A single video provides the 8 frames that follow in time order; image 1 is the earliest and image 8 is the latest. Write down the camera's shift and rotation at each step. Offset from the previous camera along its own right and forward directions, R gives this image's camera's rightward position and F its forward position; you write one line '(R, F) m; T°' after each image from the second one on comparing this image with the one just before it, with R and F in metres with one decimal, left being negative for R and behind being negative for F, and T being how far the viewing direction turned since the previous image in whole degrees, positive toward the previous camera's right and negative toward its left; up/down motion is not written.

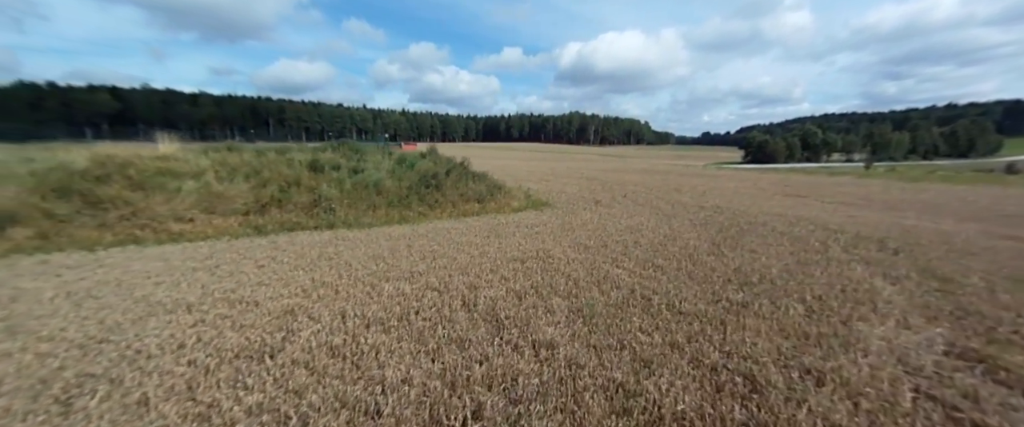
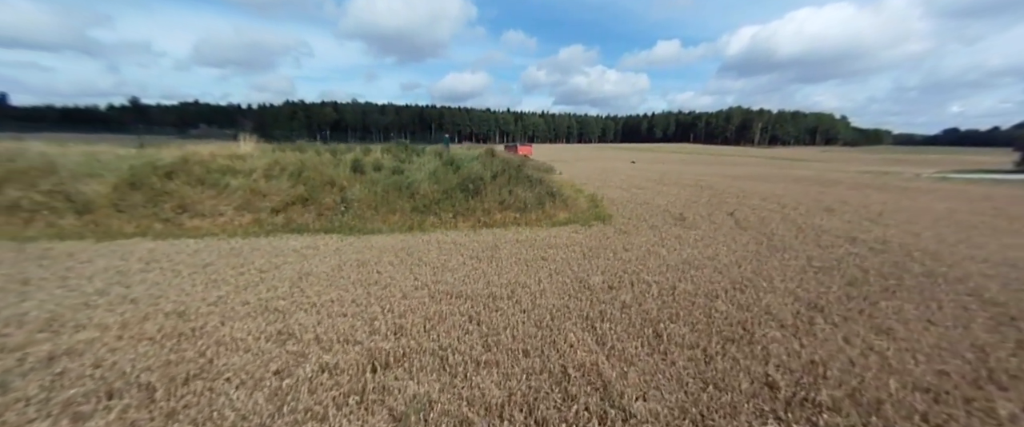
(+1.9, +1.5) m; -18°
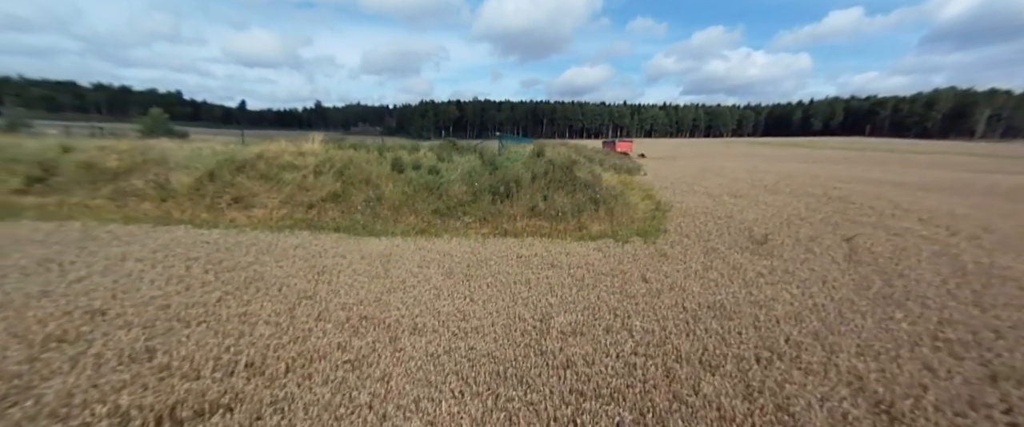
(+1.7, +0.9) m; -16°
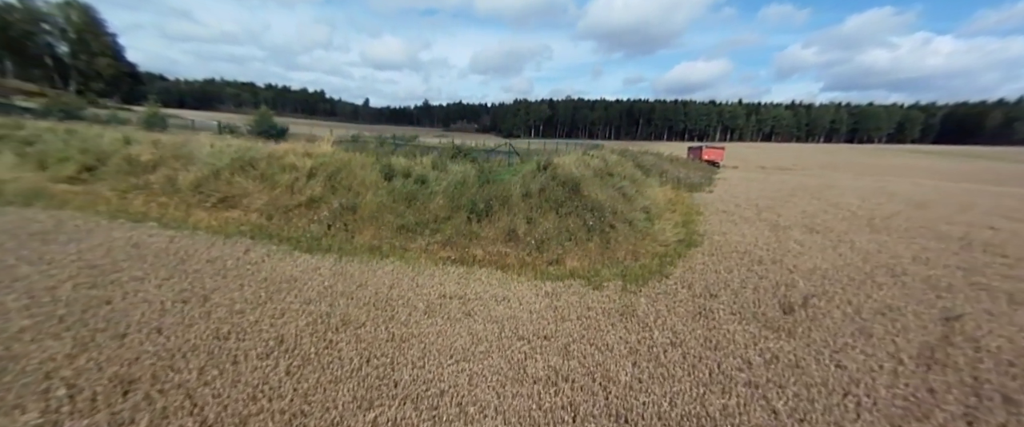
(+2.5, +1.3) m; -12°
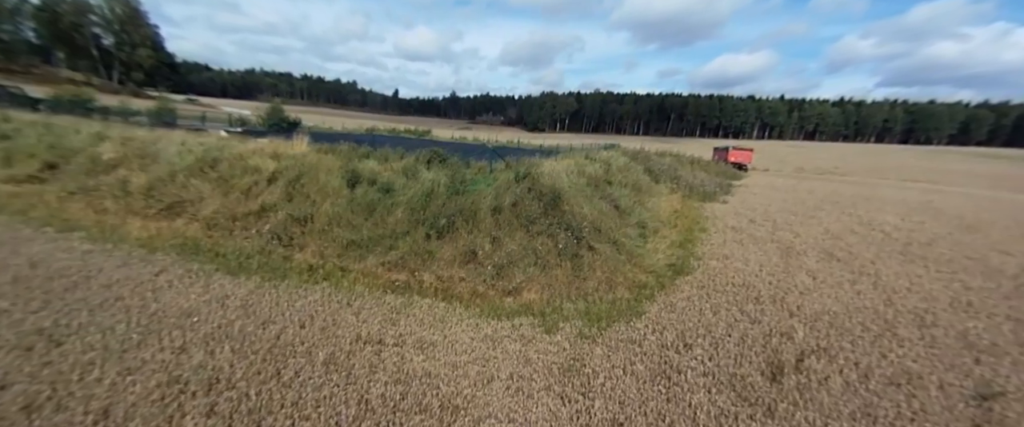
(+1.4, +1.0) m; -3°
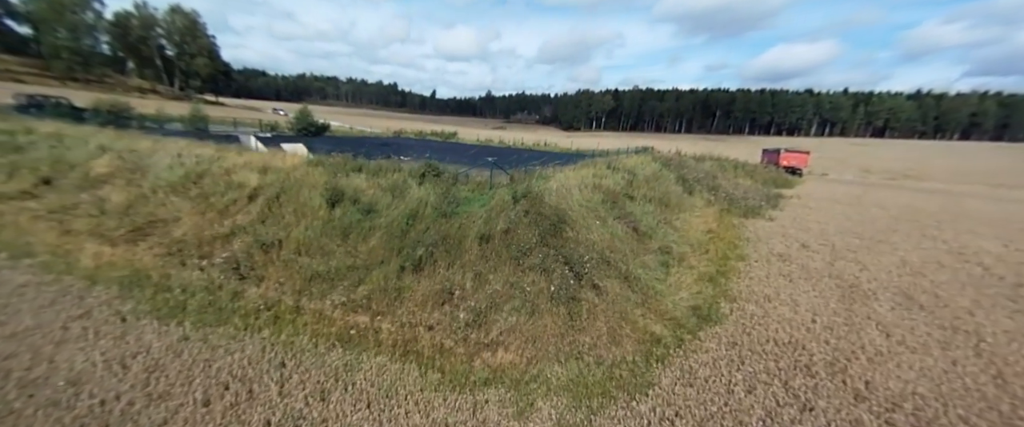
(+1.0, +1.4) m; -5°
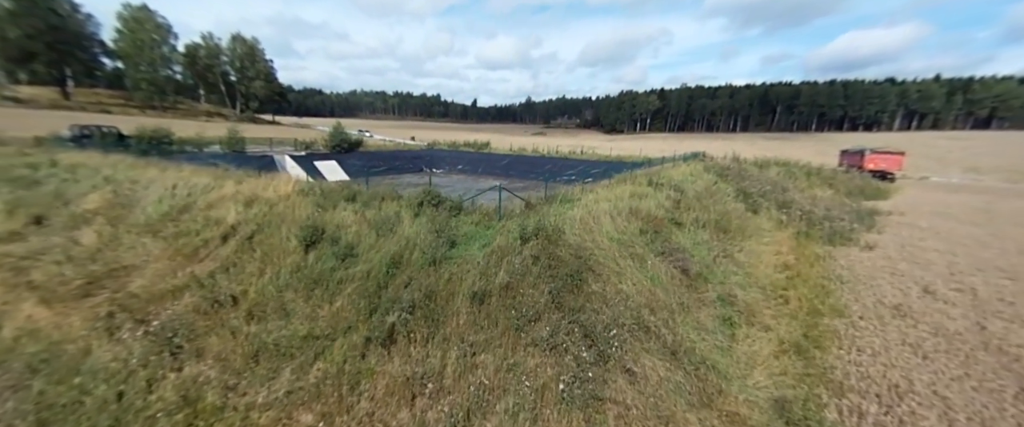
(+0.7, +2.1) m; -7°
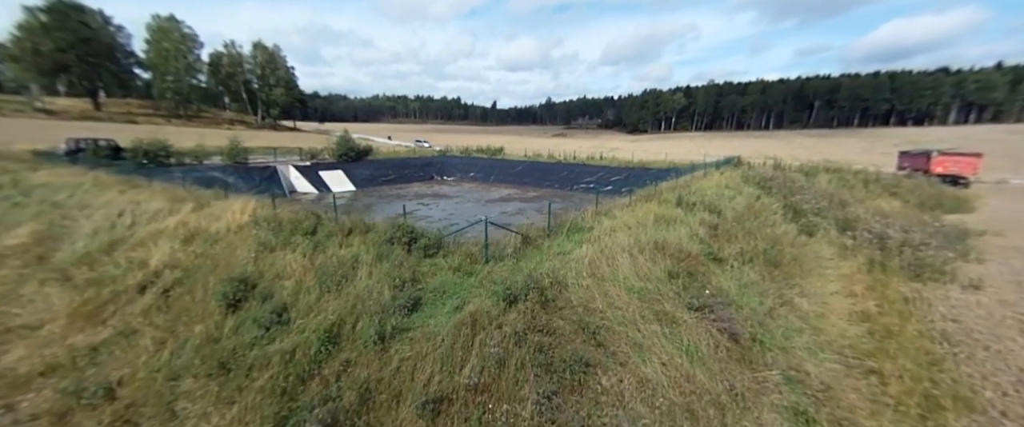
(+0.7, +2.1) m; -3°
